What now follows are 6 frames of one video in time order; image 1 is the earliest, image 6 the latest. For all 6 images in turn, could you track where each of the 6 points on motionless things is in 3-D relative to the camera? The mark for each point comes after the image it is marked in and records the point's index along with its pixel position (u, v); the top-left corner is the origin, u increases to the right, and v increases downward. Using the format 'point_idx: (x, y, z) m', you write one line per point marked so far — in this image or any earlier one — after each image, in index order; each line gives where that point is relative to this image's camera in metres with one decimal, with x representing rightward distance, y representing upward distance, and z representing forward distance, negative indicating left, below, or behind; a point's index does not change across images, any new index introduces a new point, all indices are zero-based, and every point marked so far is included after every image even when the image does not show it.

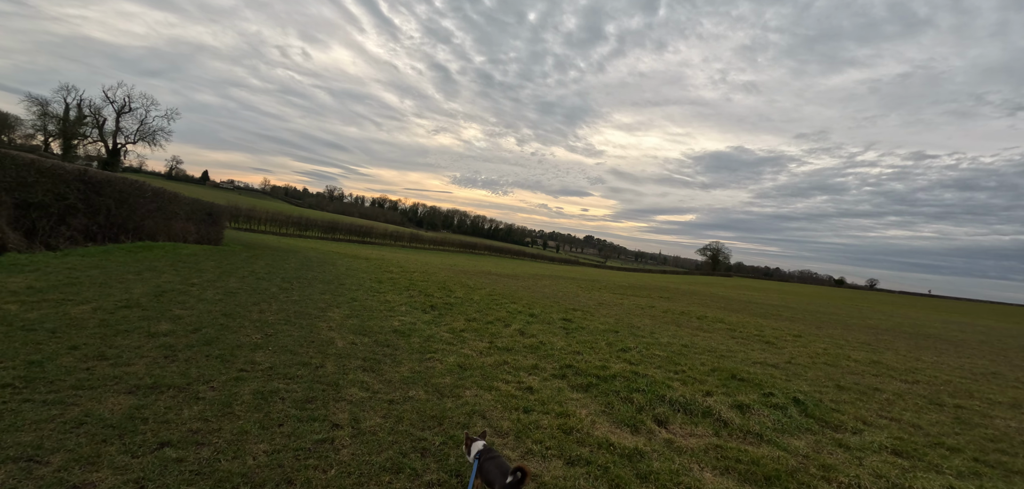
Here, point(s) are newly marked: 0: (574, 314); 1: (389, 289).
0: (+2.5, -2.8, +16.6) m
1: (-4.9, -1.8, +16.3) m
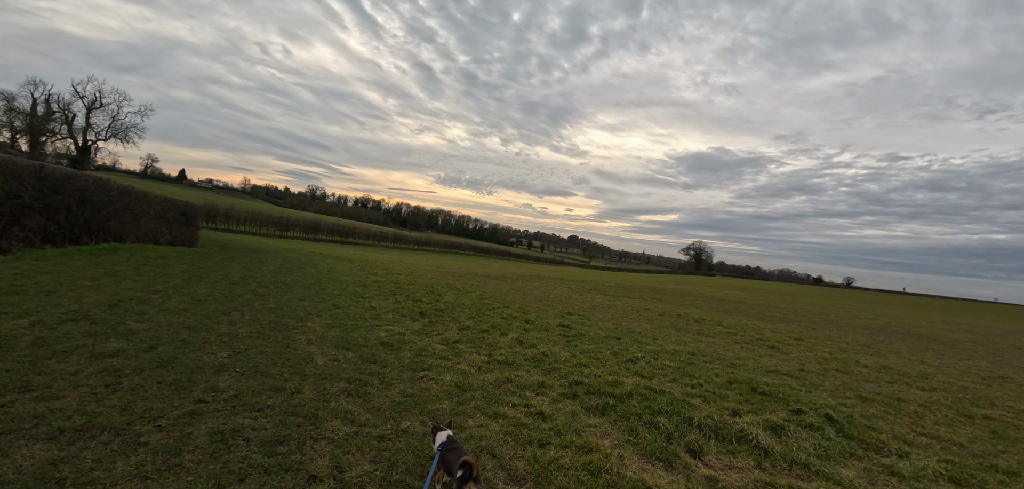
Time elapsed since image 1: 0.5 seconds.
0: (+2.3, -2.9, +15.8) m
1: (-5.1, -1.8, +15.3) m
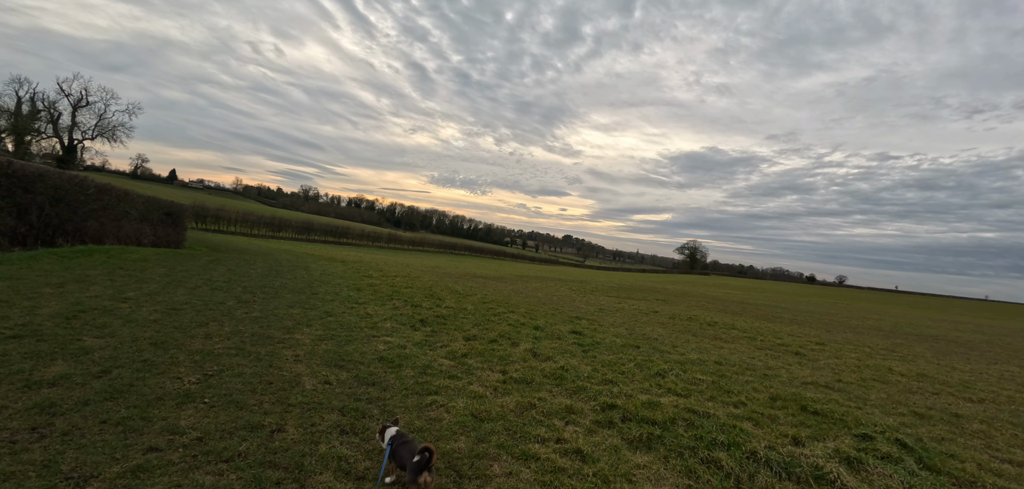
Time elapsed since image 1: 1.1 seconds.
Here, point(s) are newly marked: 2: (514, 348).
0: (+2.5, -2.9, +14.7) m
1: (-4.8, -1.9, +14.1) m
2: (0.0, -2.4, +9.8) m
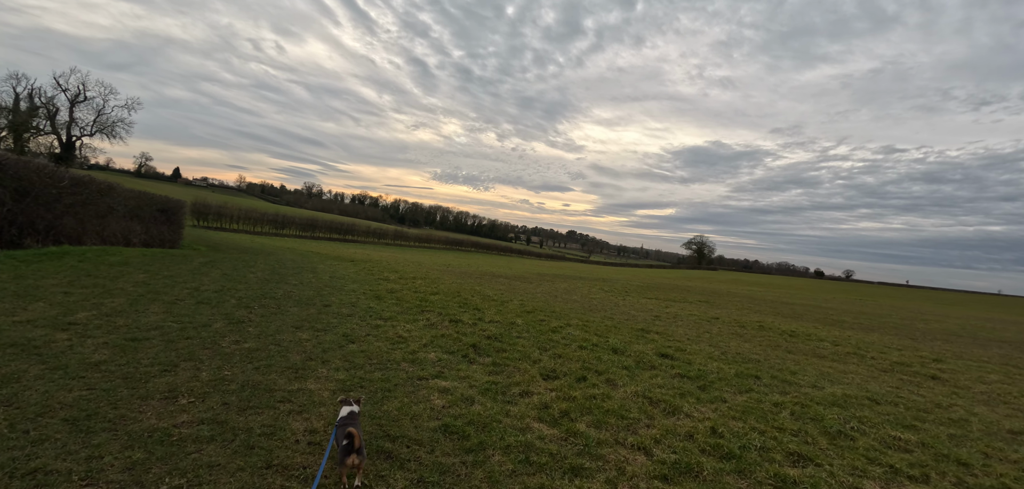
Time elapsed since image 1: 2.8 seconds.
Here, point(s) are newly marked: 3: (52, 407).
0: (+4.2, -2.8, +11.8) m
1: (-3.1, -1.8, +11.2) m
2: (+1.7, -2.4, +6.9) m
3: (-4.9, -1.7, +4.4) m
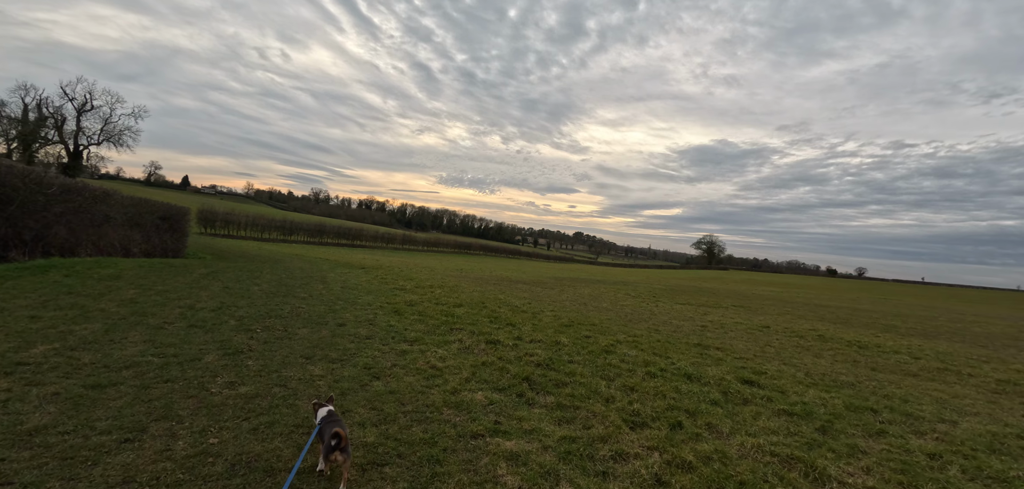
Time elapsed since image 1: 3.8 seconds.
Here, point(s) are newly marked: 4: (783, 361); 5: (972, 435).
0: (+5.3, -2.9, +10.1) m
1: (-2.1, -2.0, +9.6) m
2: (+2.8, -2.5, +5.1) m
3: (-3.9, -1.8, +2.8) m
4: (+7.3, -3.1, +11.4) m
5: (+7.7, -3.1, +6.9) m
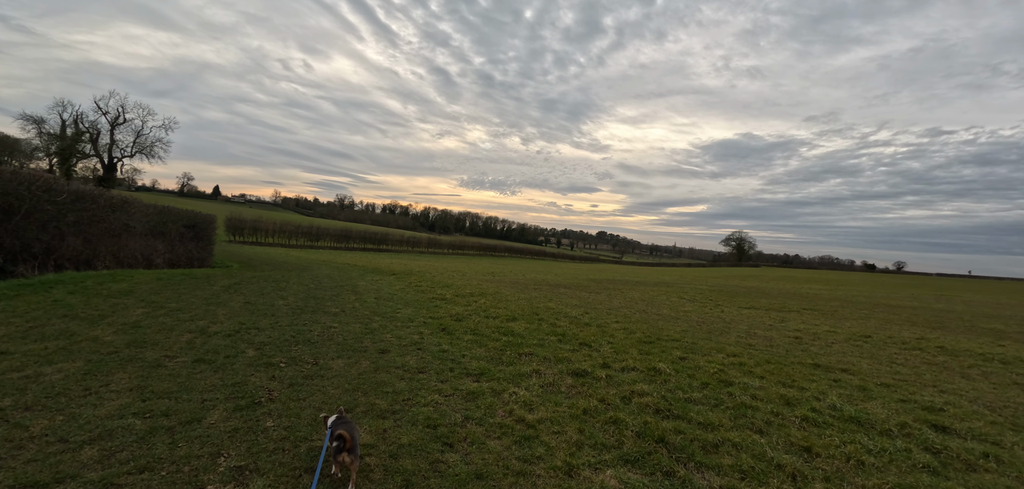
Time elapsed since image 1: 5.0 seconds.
0: (+7.0, -2.8, +7.6) m
1: (-0.5, -2.1, +7.5) m
2: (+4.1, -2.5, +2.8) m
3: (-2.6, -1.9, +0.8) m
4: (+9.0, -3.0, +8.8) m
5: (+9.1, -2.9, +4.4) m
